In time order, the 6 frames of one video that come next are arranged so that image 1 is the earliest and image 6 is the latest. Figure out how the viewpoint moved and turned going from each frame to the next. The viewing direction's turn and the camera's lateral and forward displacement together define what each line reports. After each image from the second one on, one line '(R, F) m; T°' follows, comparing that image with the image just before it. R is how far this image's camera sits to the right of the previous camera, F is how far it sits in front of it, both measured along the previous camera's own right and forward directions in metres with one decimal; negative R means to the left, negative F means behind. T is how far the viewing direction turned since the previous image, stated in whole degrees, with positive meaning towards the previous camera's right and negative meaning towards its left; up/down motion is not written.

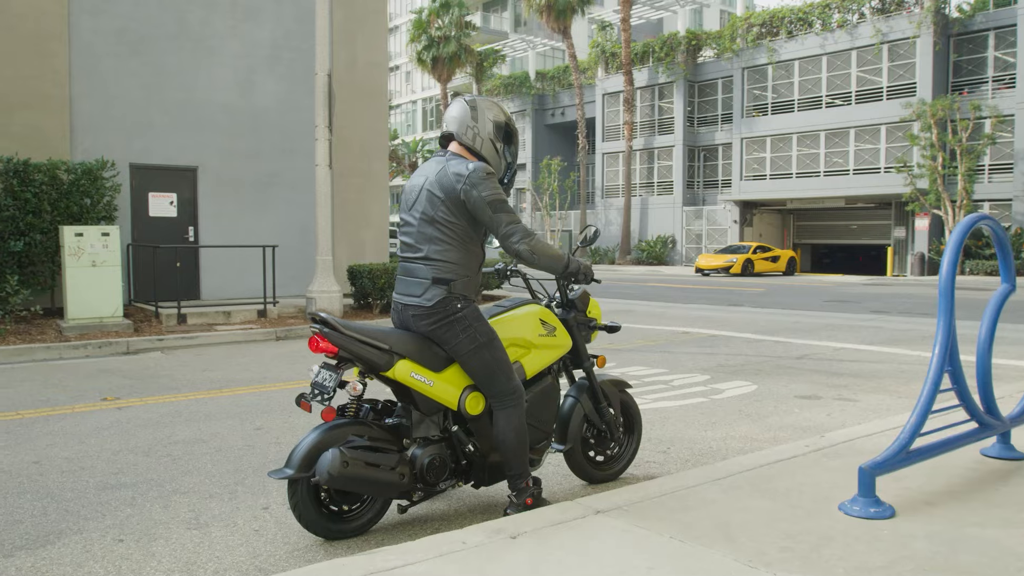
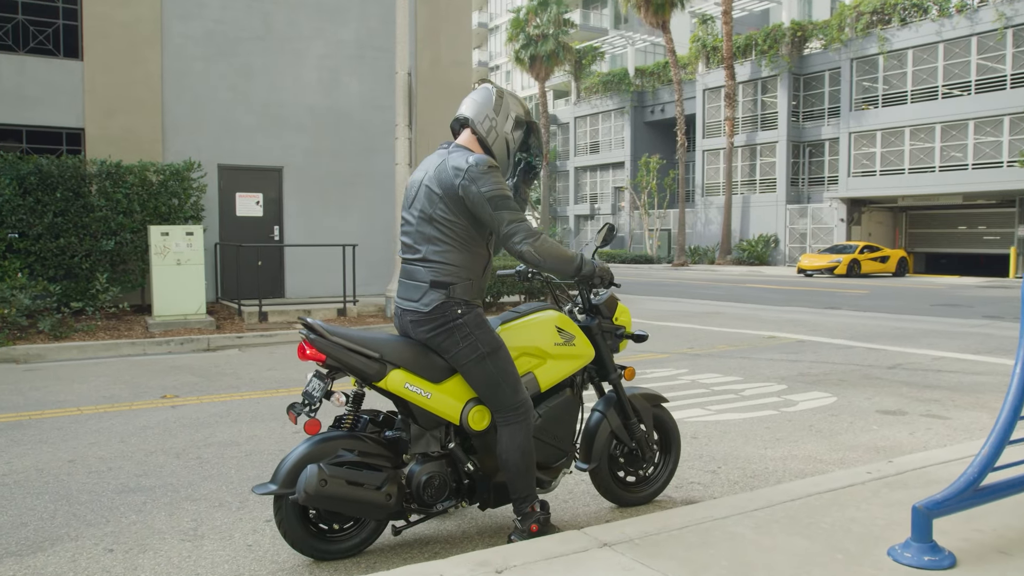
(+0.3, +0.3) m; -7°
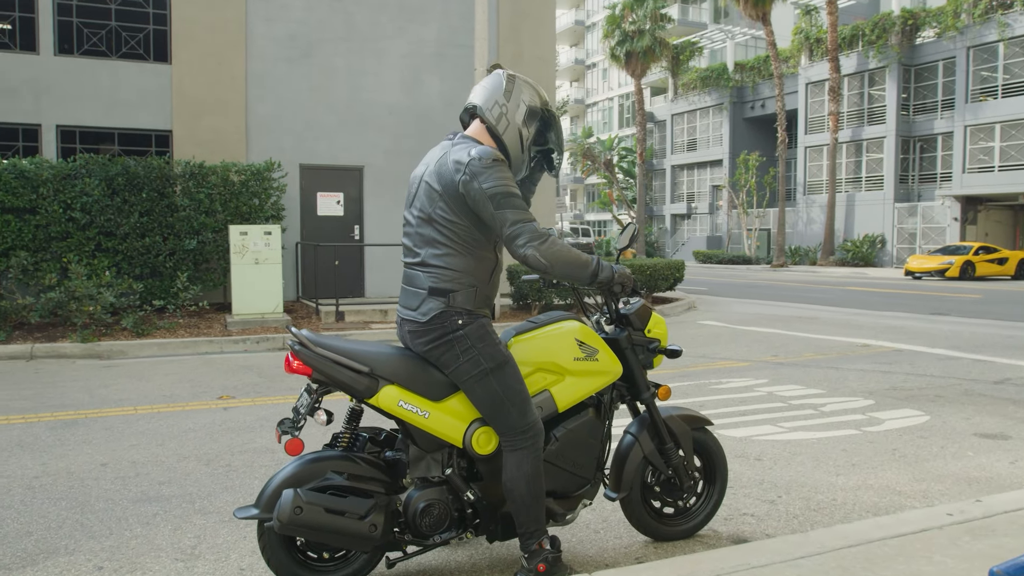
(+0.3, +0.3) m; -7°
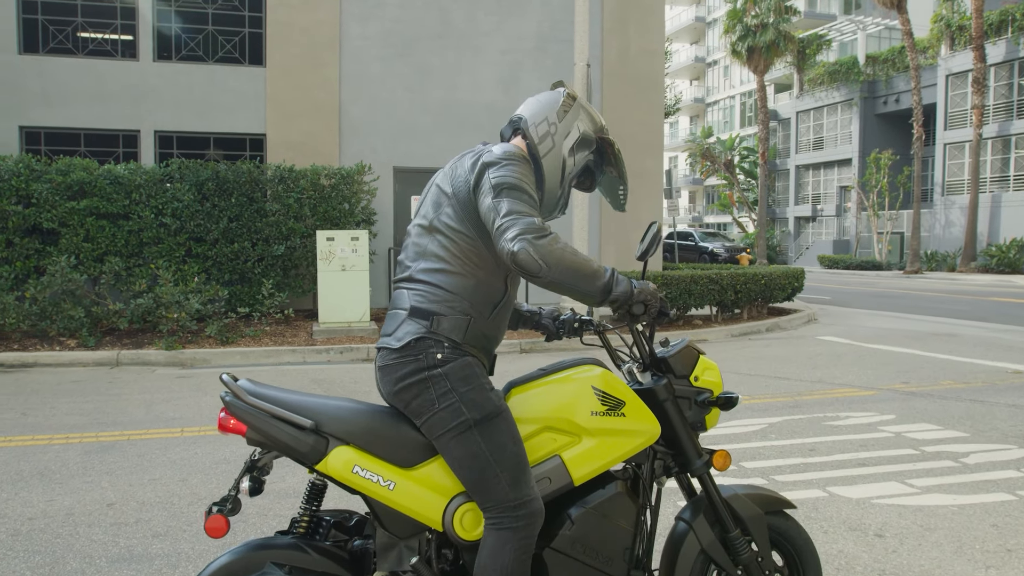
(+0.3, +0.8) m; -8°
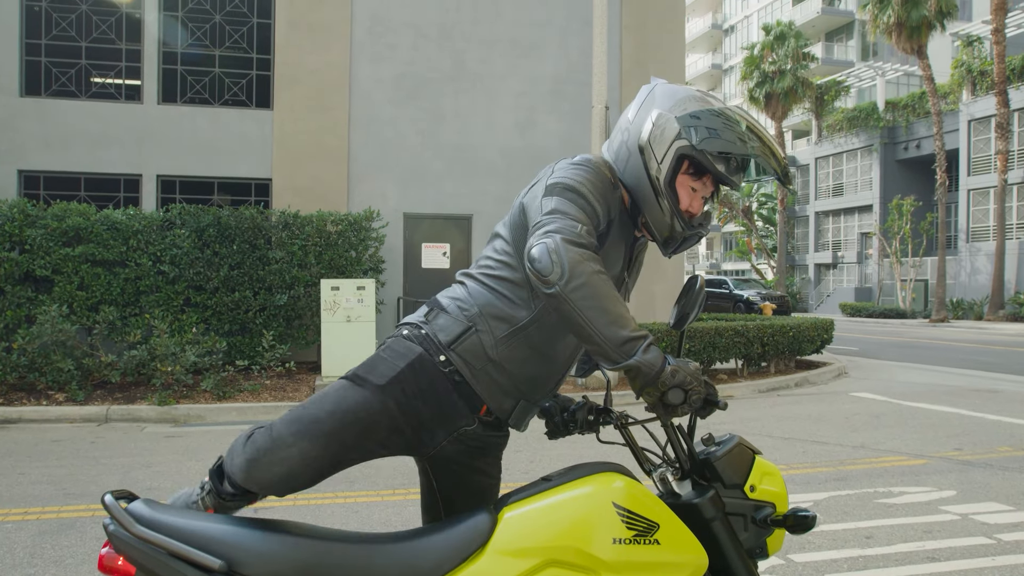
(0.0, +0.6) m; -1°
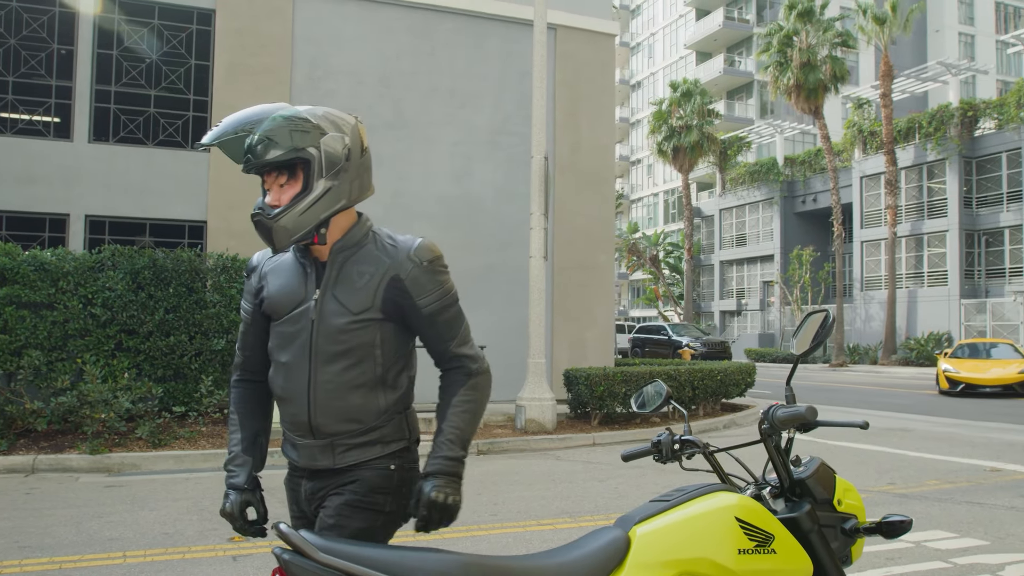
(-0.5, -0.1) m; +6°
